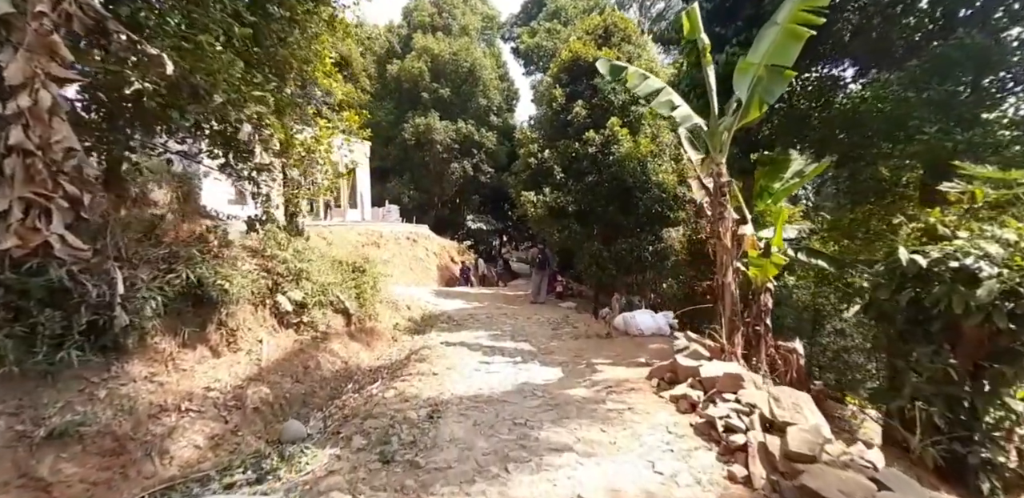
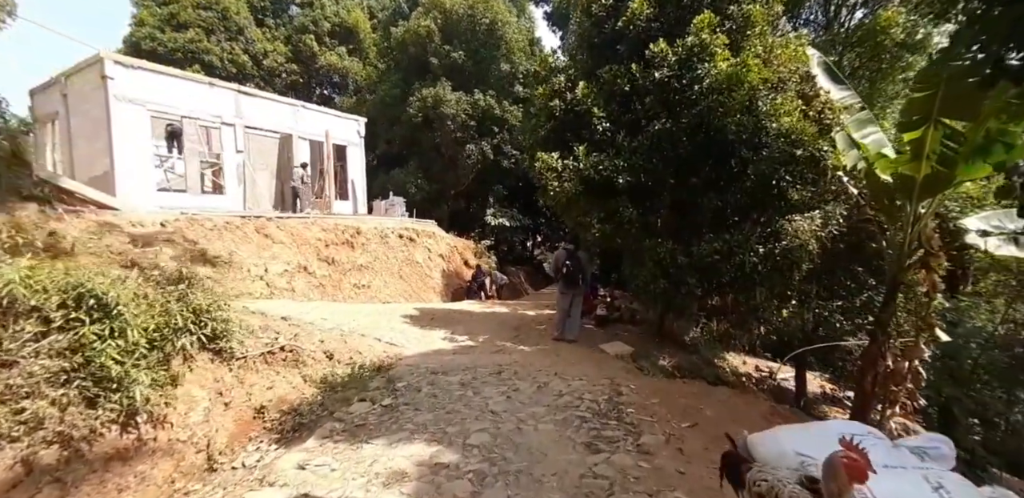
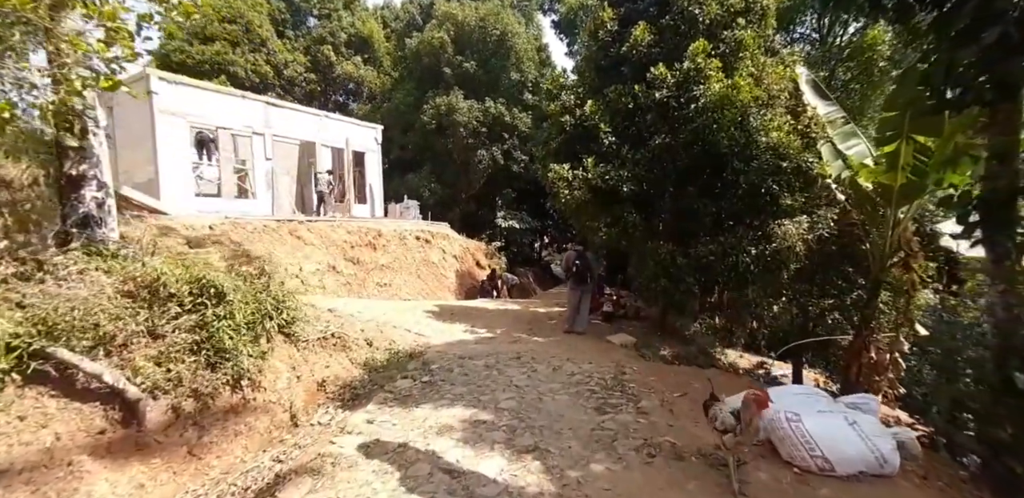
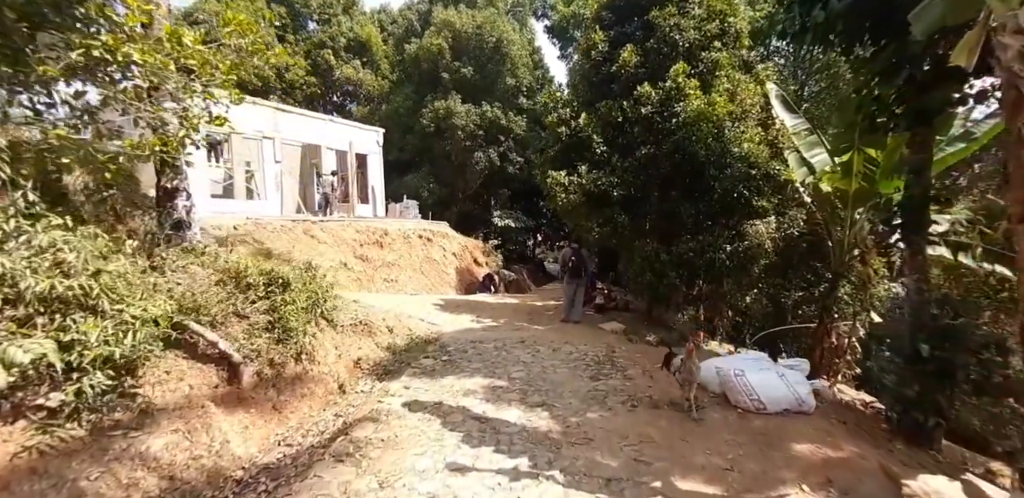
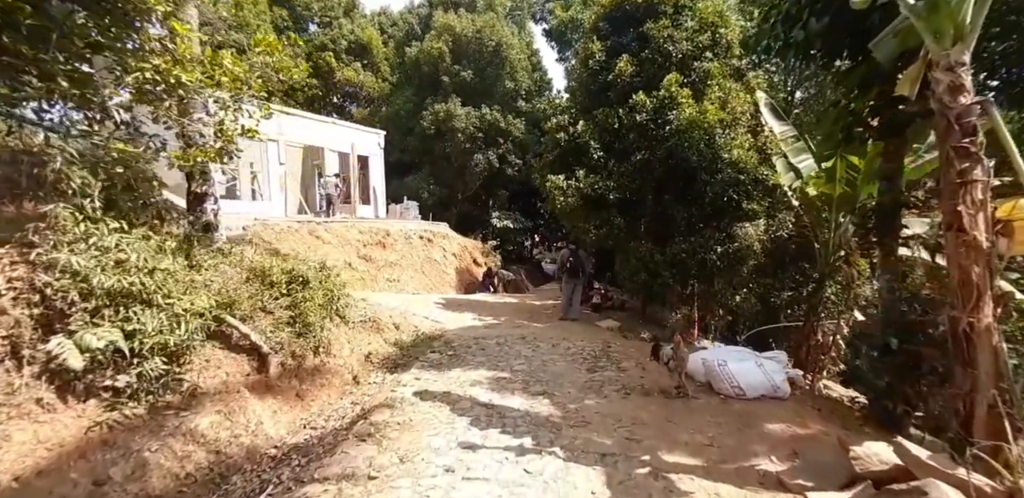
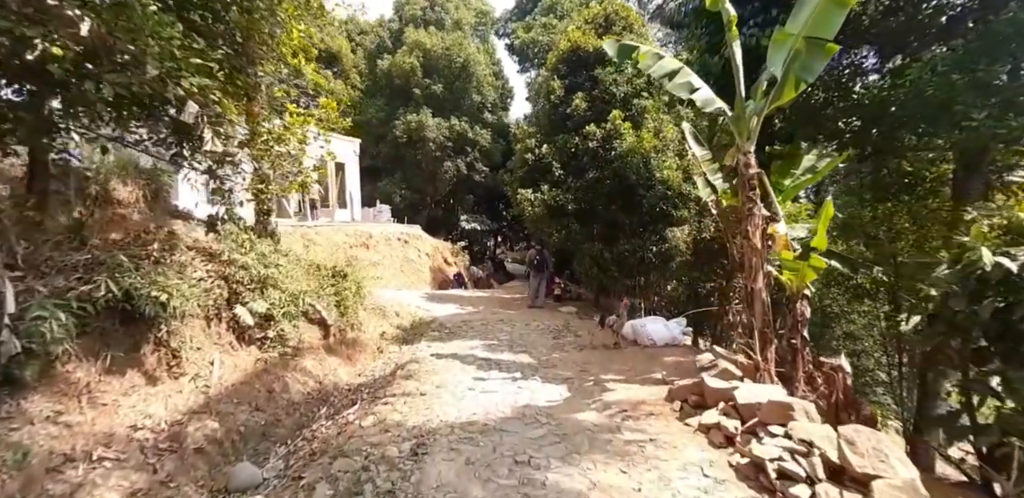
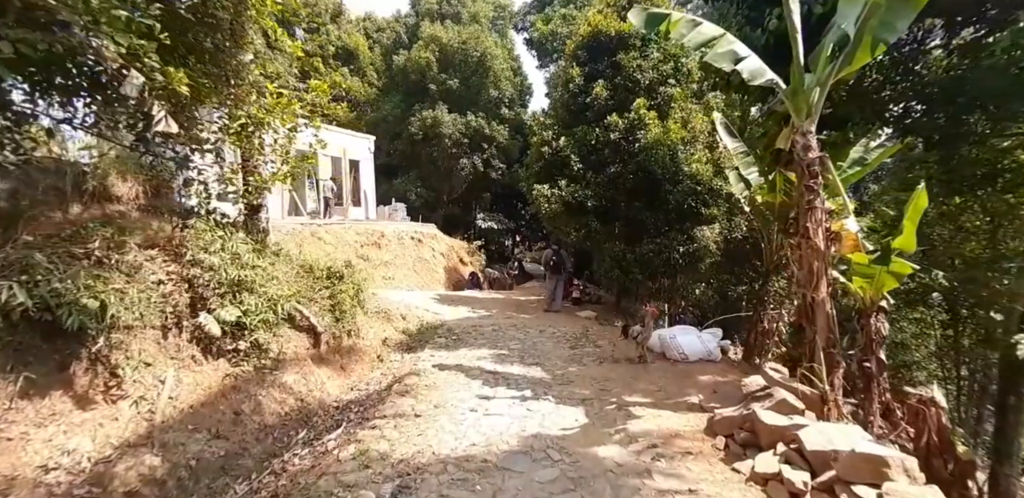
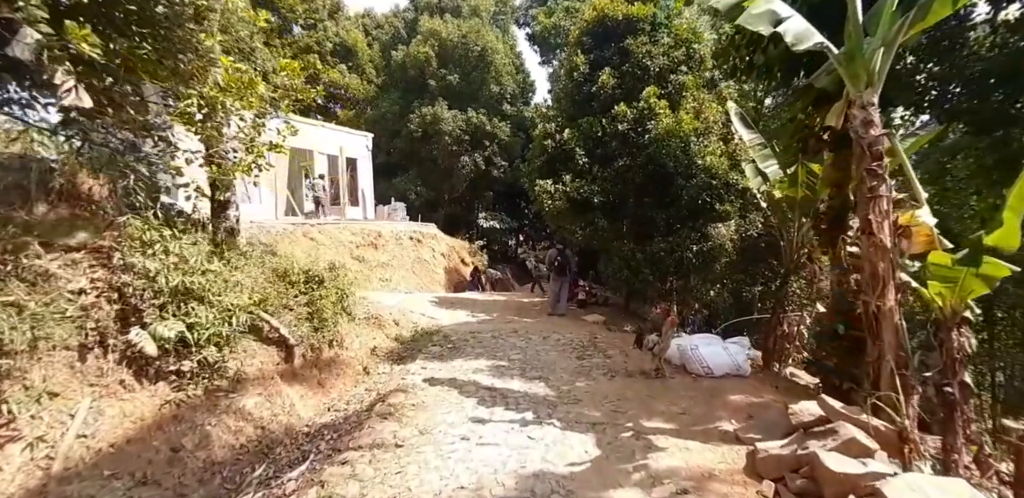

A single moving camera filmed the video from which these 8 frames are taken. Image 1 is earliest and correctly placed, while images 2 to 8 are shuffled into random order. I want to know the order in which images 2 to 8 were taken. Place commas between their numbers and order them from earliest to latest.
6, 7, 8, 5, 4, 3, 2
